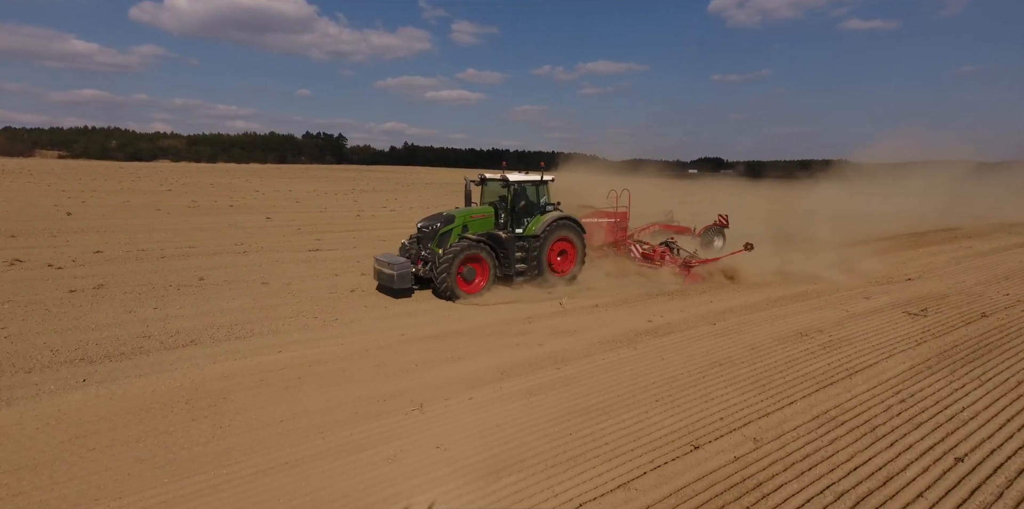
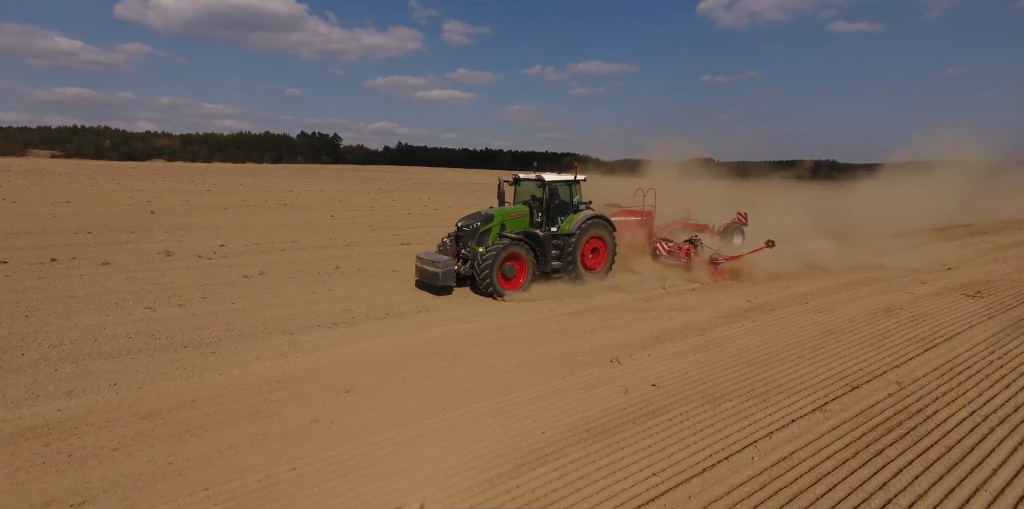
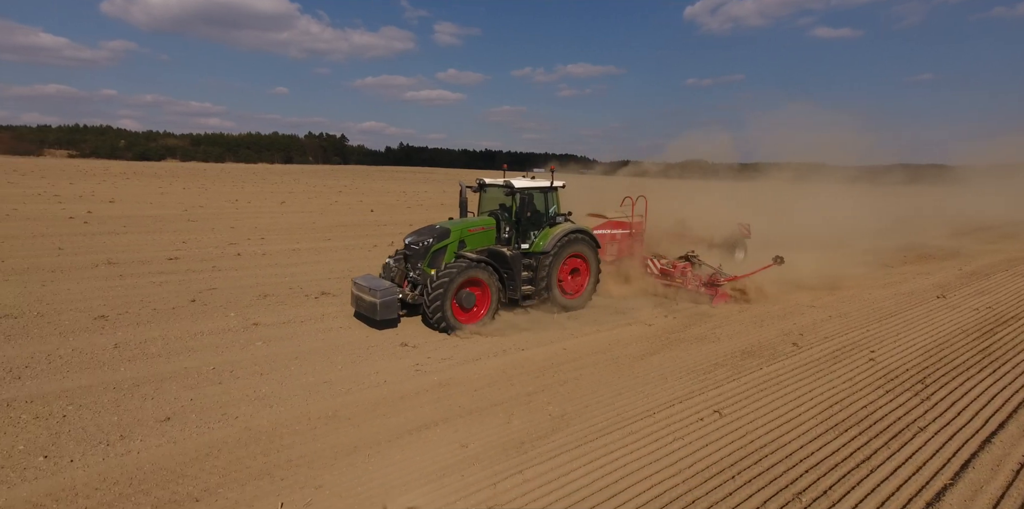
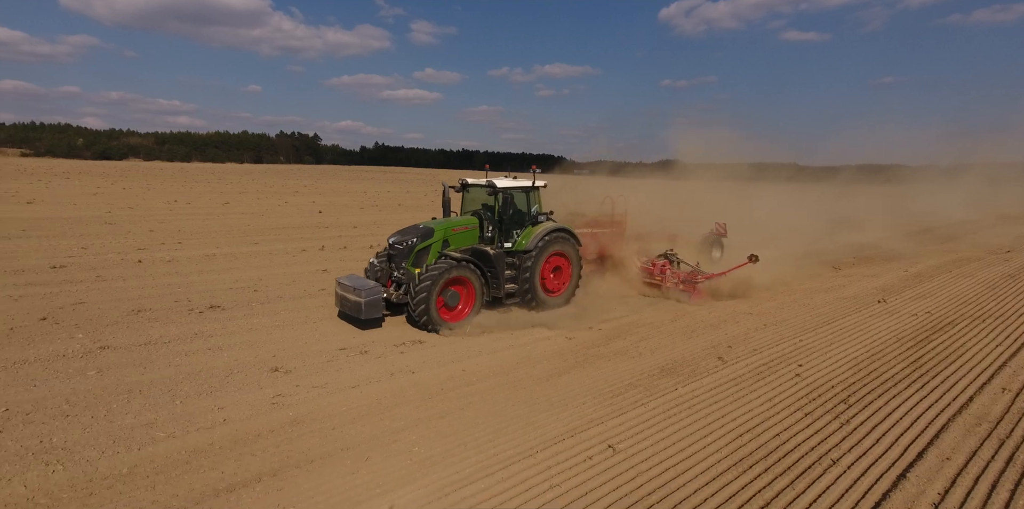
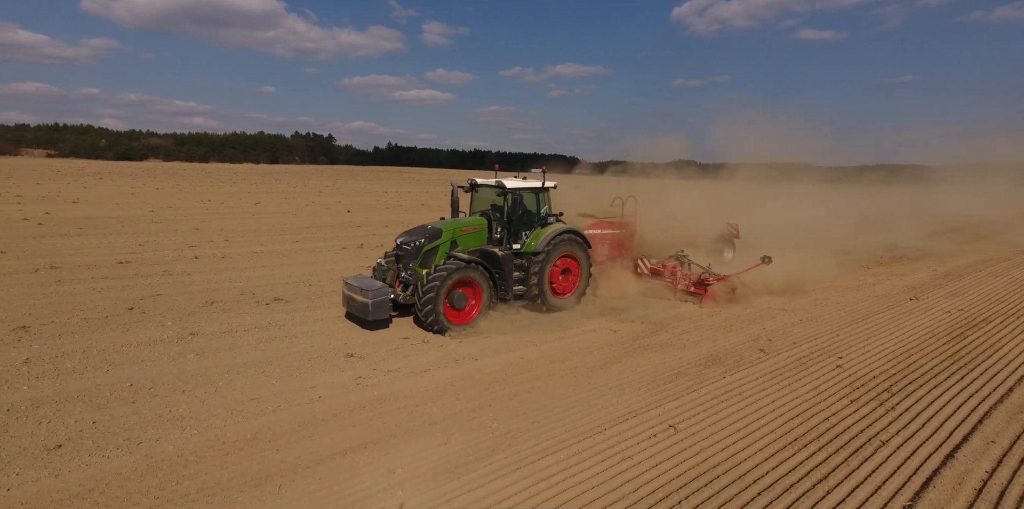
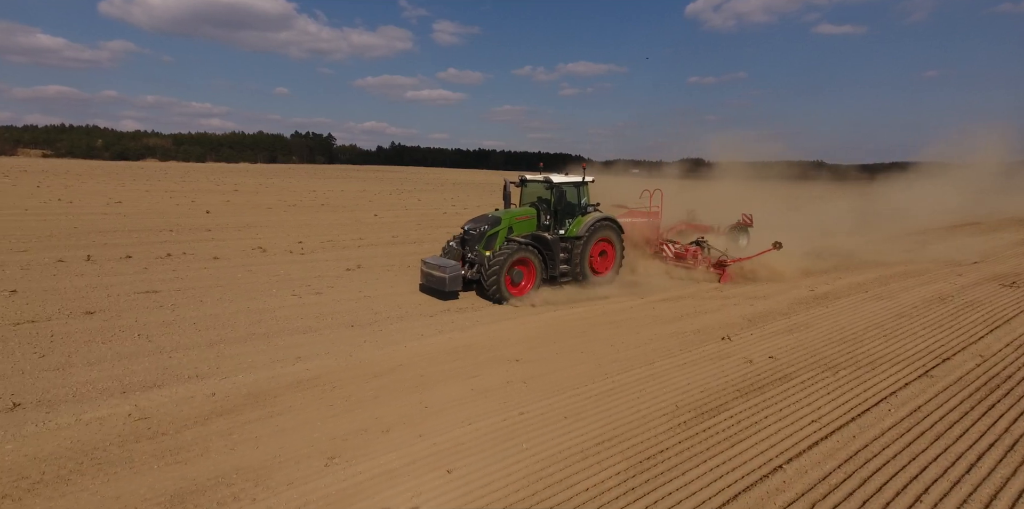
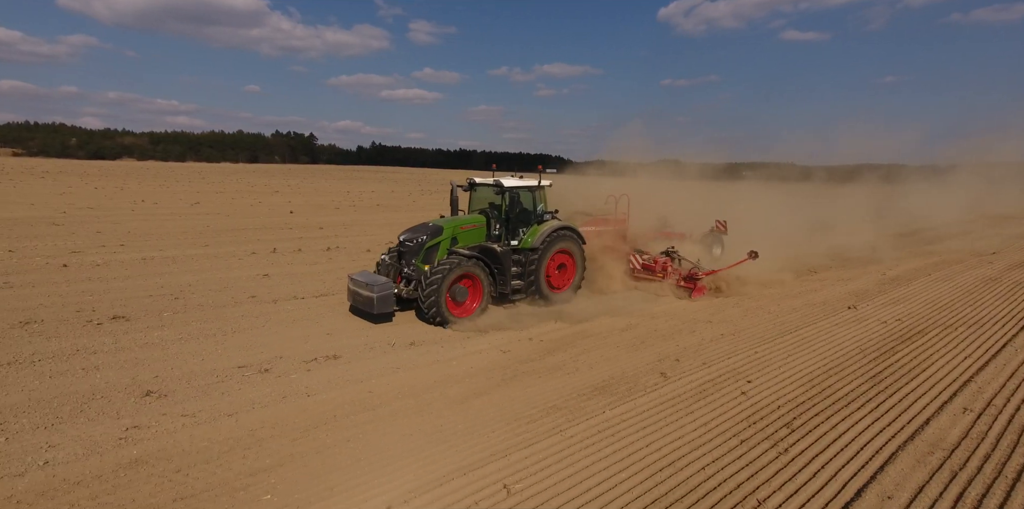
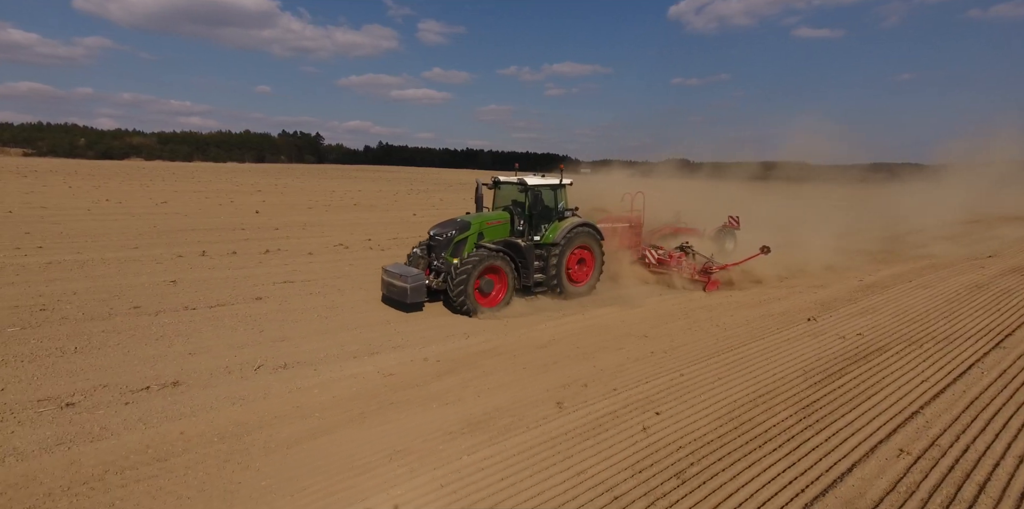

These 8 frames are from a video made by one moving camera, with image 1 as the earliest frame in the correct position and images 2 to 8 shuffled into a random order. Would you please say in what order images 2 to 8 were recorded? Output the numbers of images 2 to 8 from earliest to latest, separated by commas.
2, 6, 8, 7, 4, 5, 3
